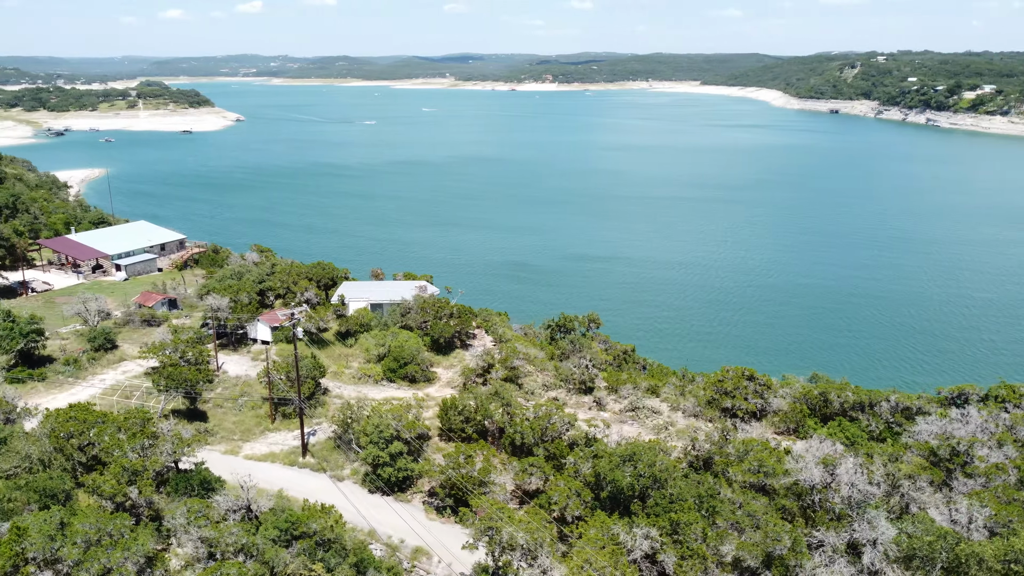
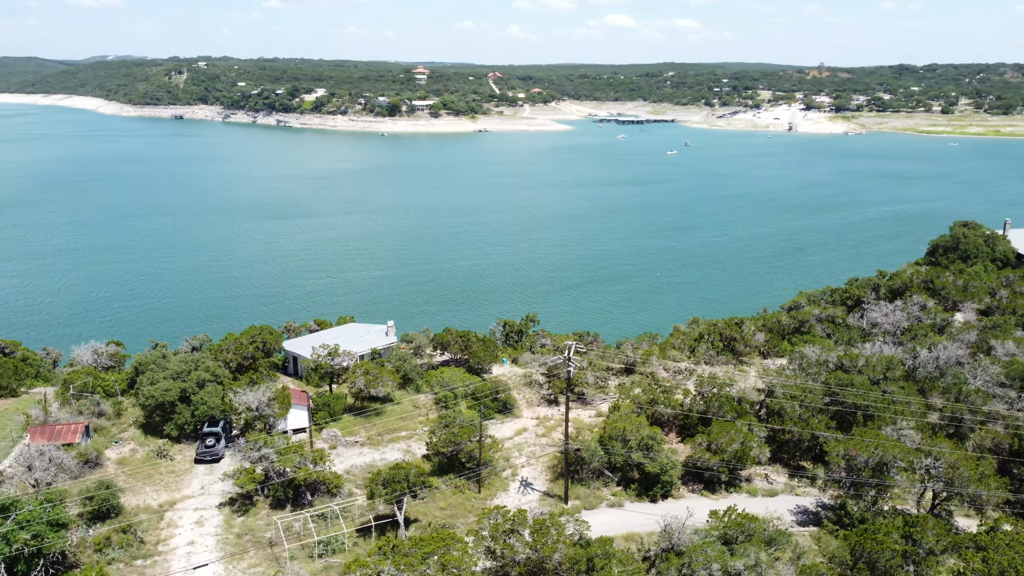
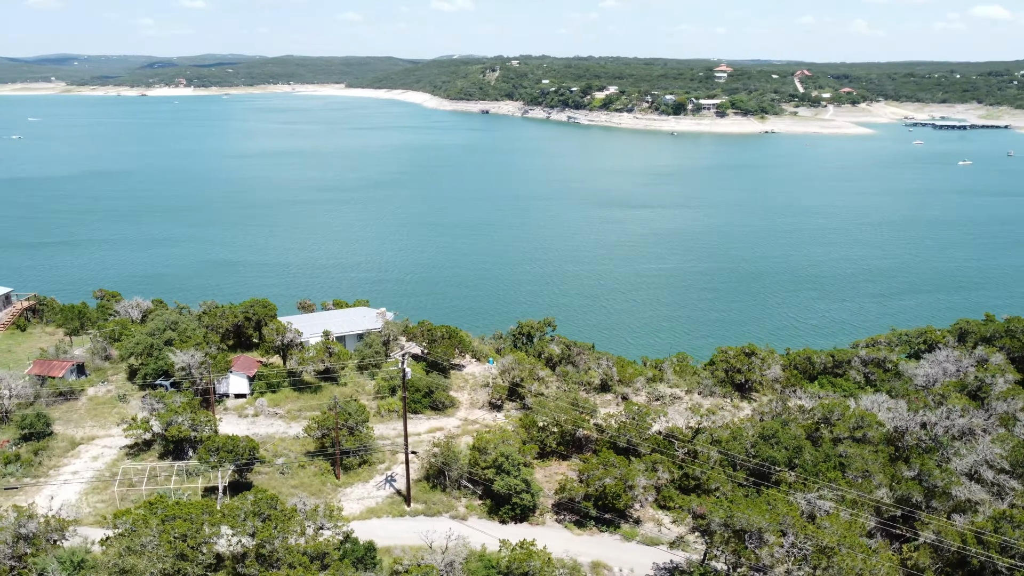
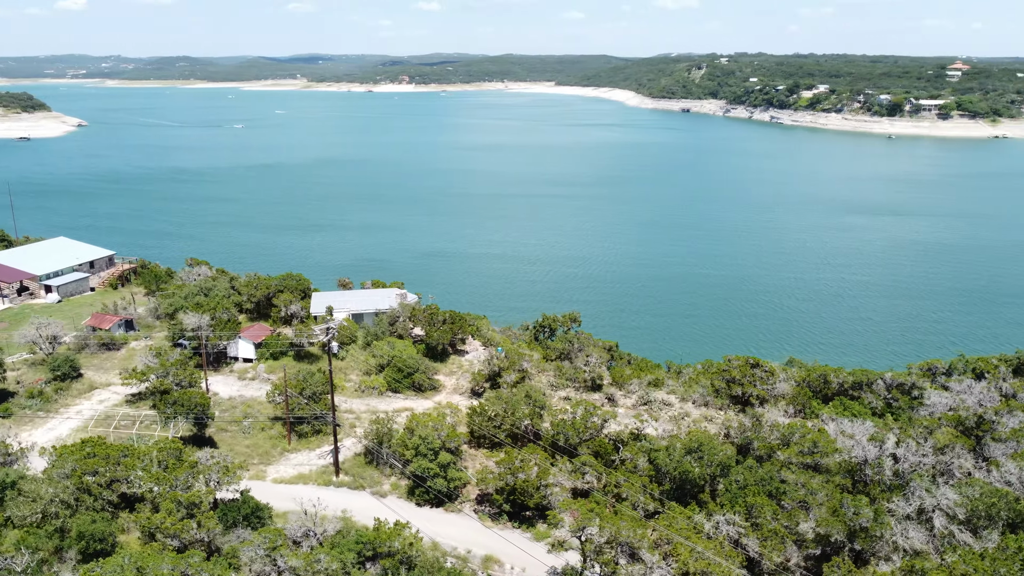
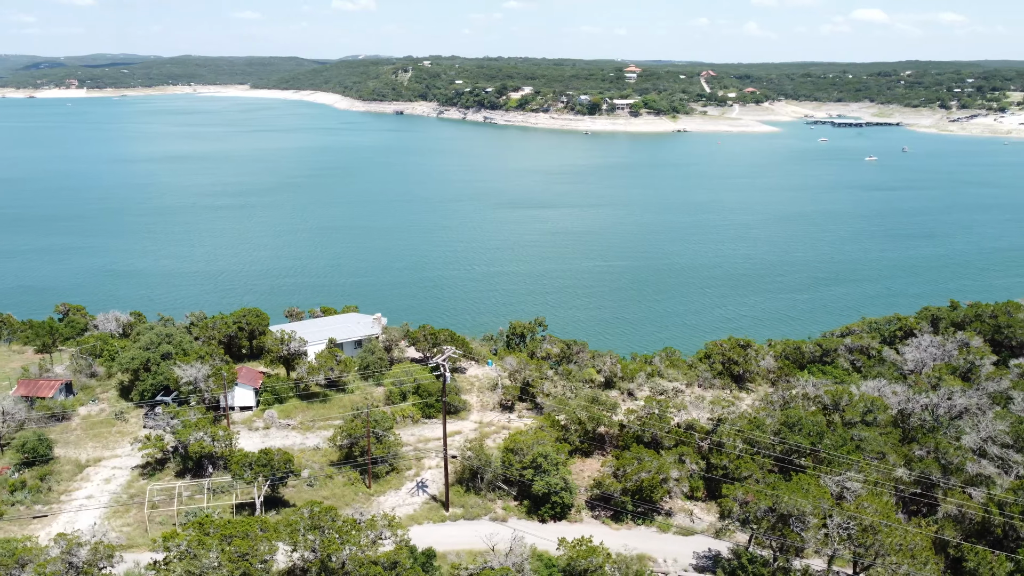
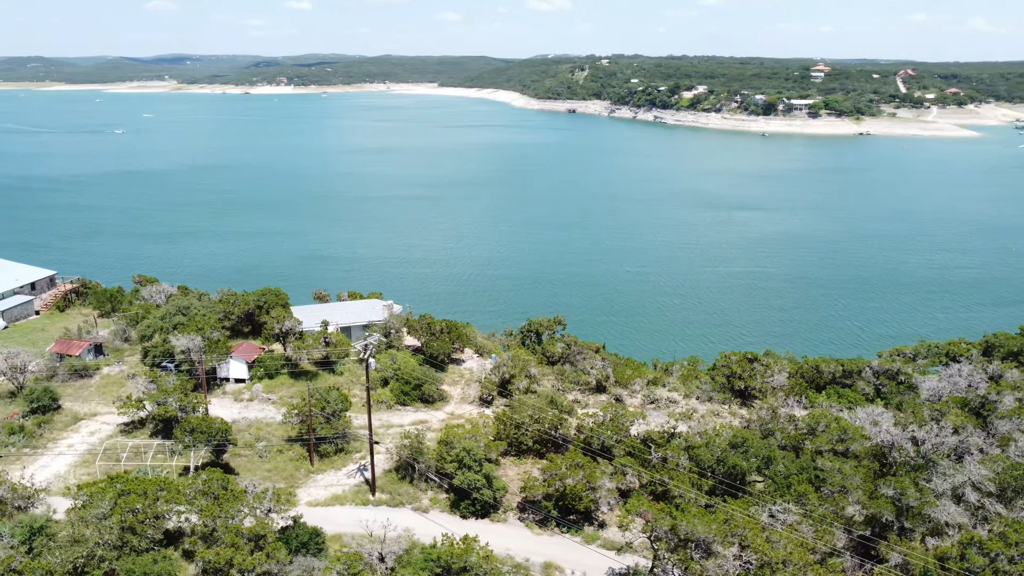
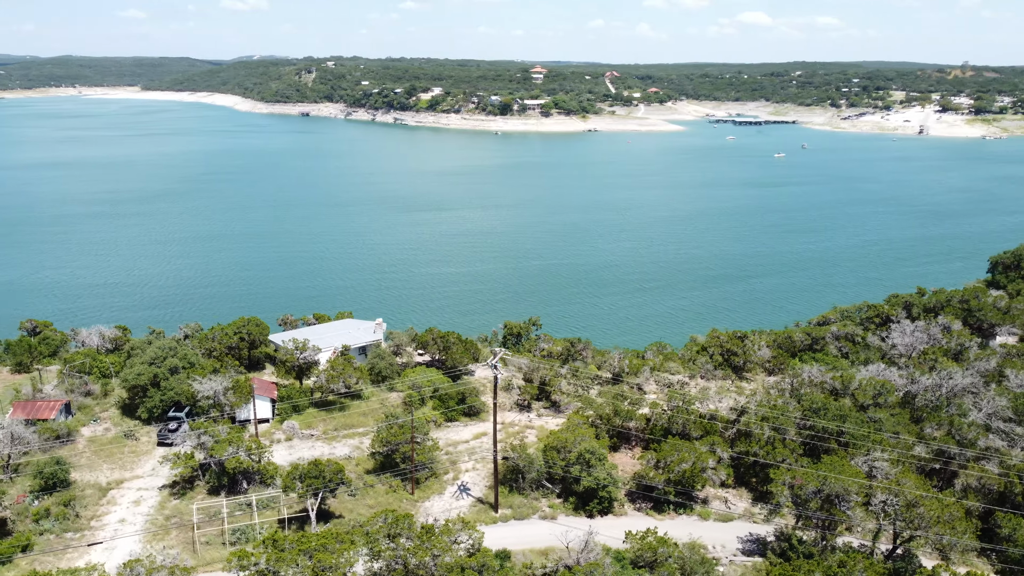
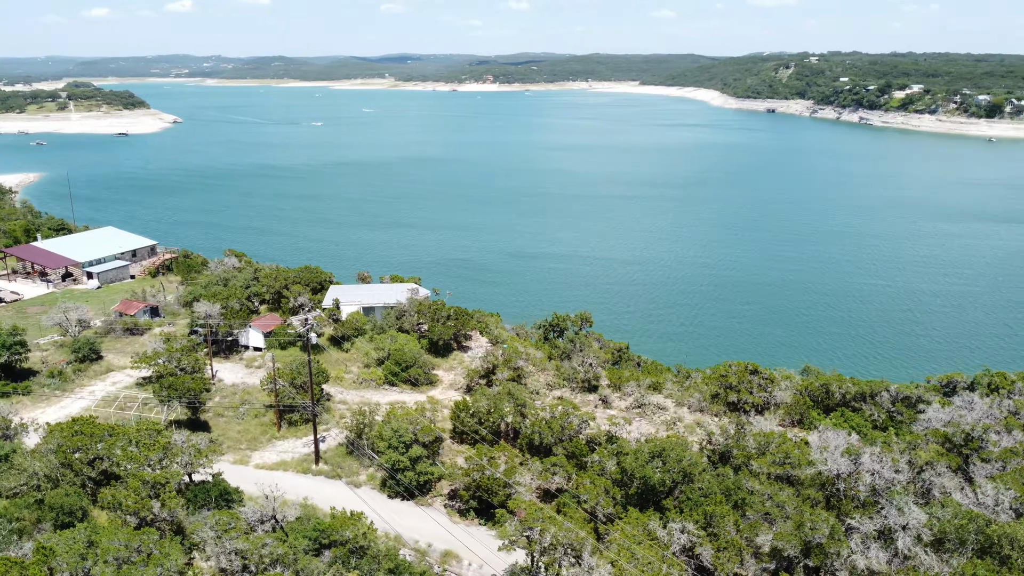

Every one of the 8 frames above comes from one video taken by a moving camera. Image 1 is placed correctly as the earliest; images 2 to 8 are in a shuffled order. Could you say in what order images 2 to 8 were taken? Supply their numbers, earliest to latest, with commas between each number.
8, 4, 6, 3, 5, 7, 2
